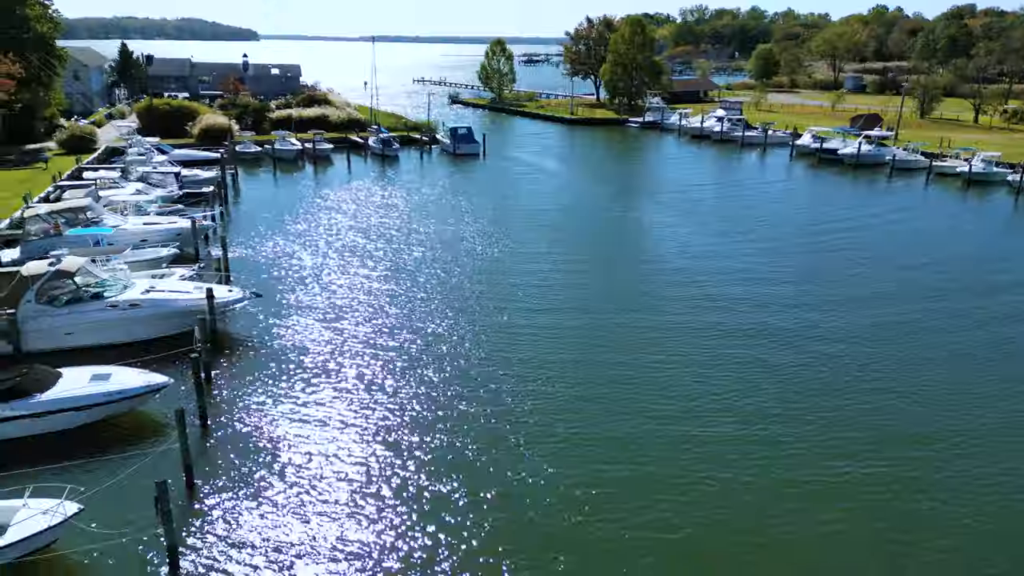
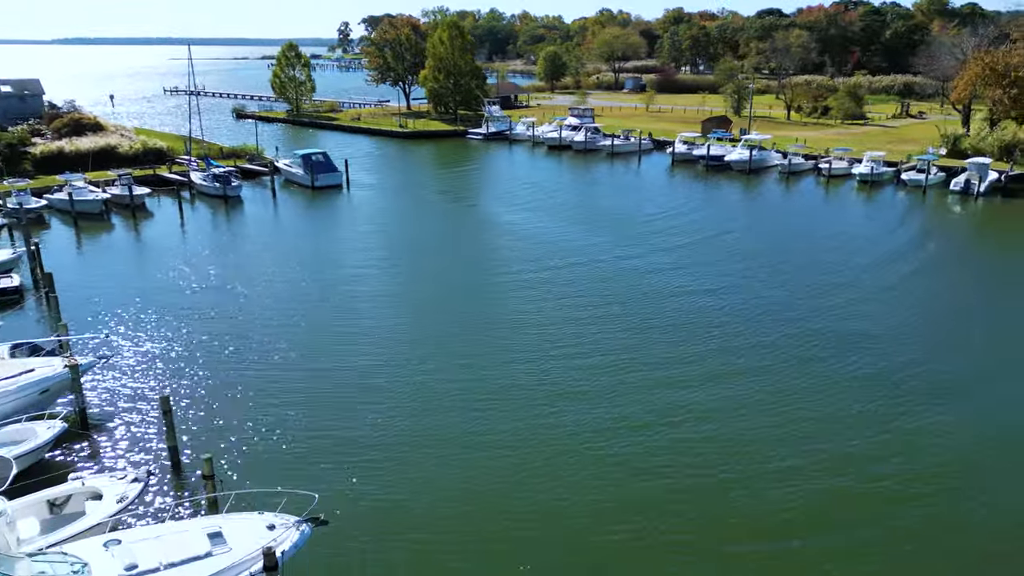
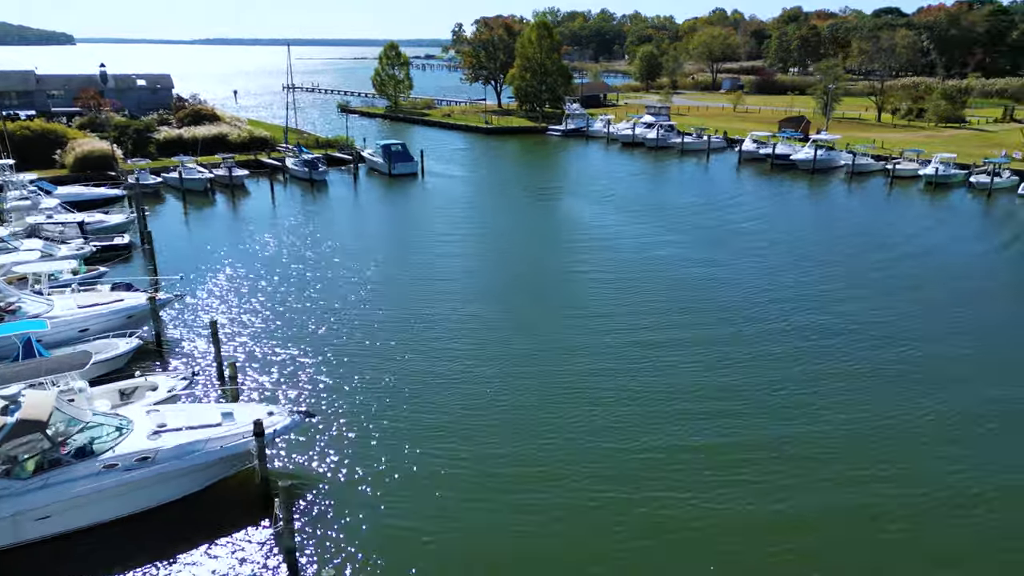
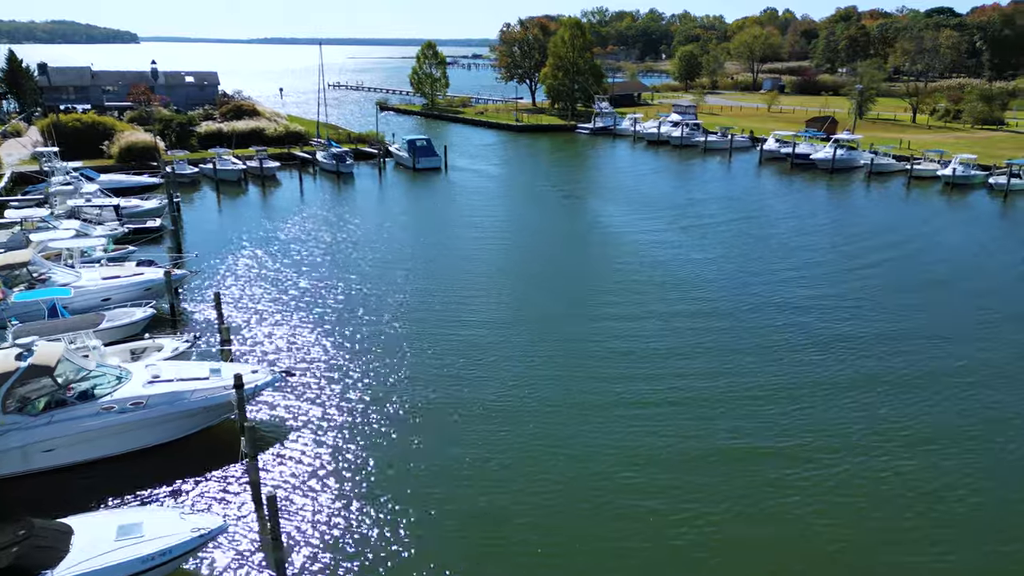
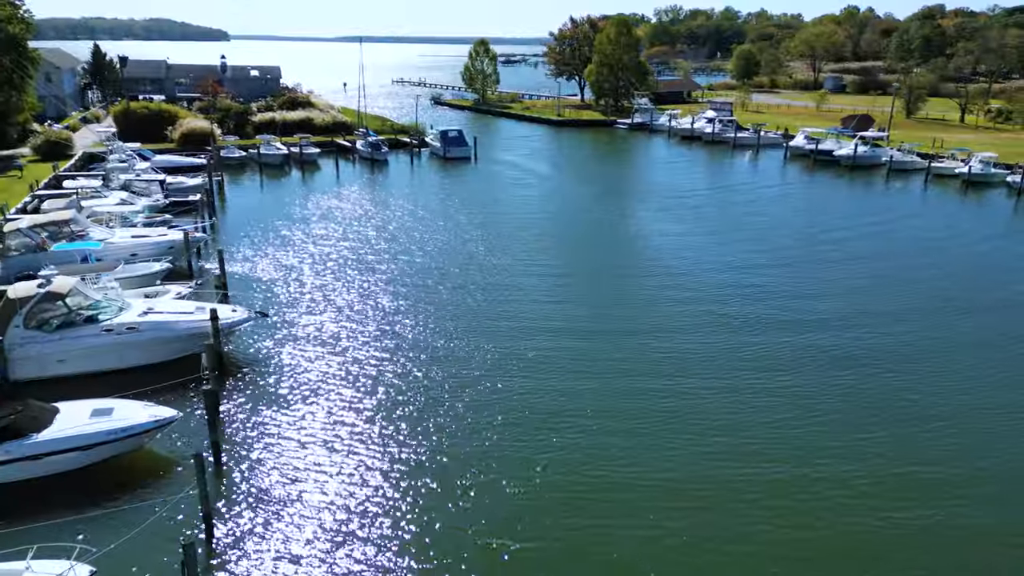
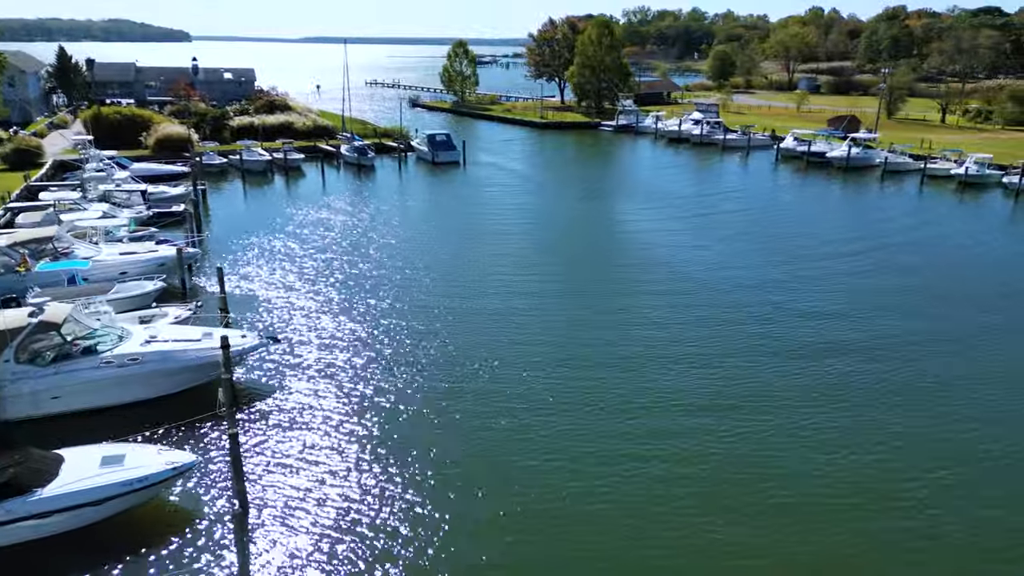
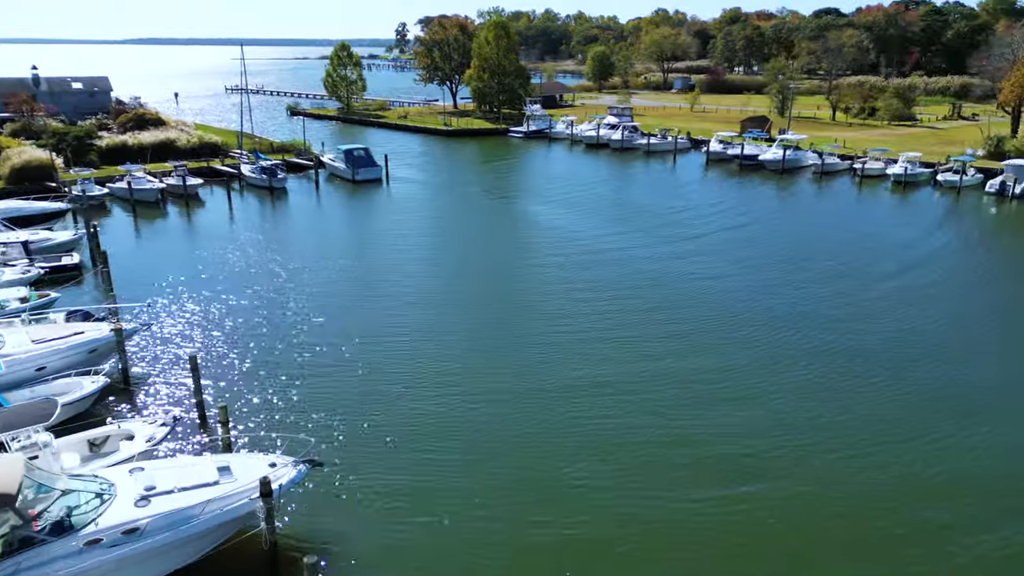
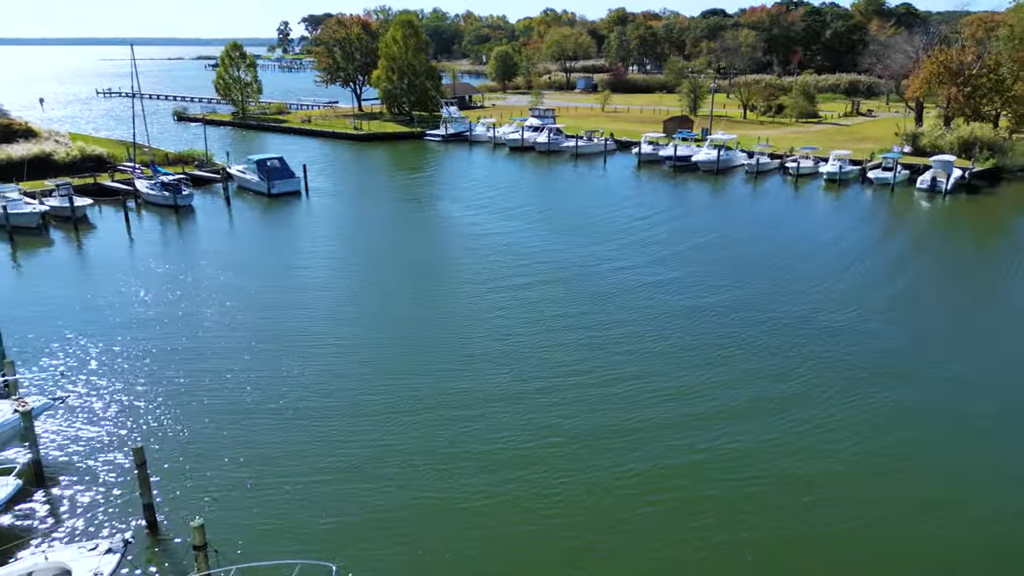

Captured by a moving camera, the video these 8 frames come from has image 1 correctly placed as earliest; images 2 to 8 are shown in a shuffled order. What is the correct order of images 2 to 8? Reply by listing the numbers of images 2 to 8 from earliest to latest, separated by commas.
5, 6, 4, 3, 7, 2, 8
